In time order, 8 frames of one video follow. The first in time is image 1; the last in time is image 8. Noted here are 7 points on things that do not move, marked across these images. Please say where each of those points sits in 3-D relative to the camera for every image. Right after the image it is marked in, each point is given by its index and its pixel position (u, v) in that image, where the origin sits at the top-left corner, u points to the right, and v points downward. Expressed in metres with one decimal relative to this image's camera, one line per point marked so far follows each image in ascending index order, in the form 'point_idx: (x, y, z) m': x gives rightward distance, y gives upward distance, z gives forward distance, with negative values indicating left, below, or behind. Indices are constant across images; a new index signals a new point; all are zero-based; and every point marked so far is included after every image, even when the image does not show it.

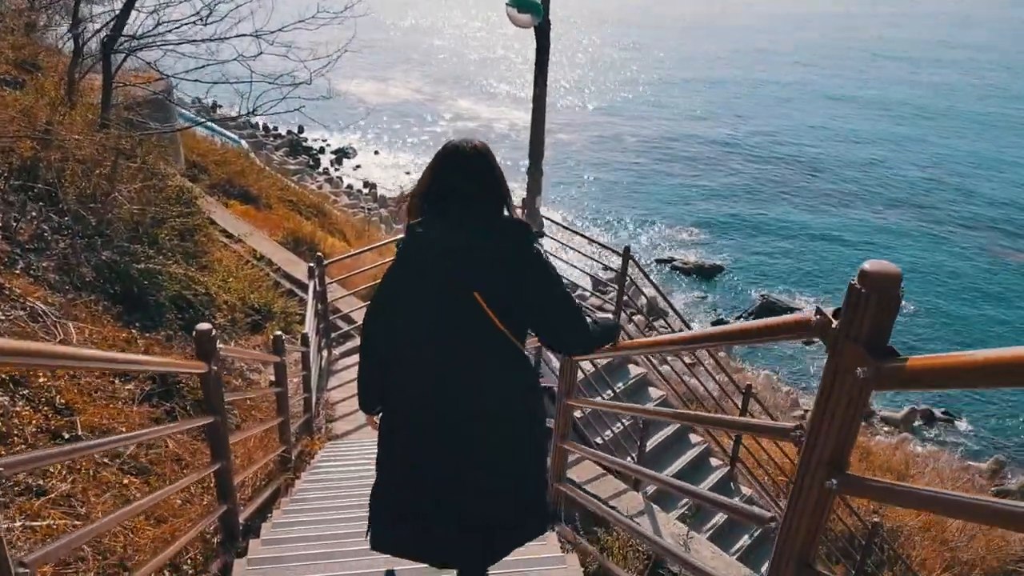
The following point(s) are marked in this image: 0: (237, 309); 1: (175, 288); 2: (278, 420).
0: (-2.9, -0.2, +7.7) m
1: (-3.1, 0.0, +6.7) m
2: (-1.5, -0.8, +4.5) m
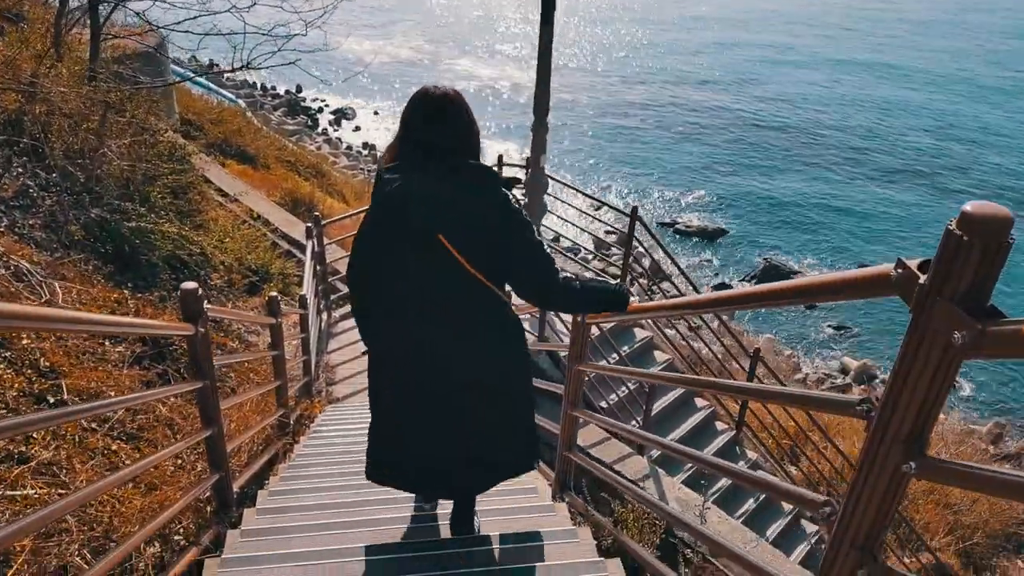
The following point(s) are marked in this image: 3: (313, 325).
0: (-2.8, +0.2, +7.5) m
1: (-3.1, +0.4, +6.5) m
2: (-1.4, -0.6, +4.4) m
3: (-1.9, -0.3, +6.9) m
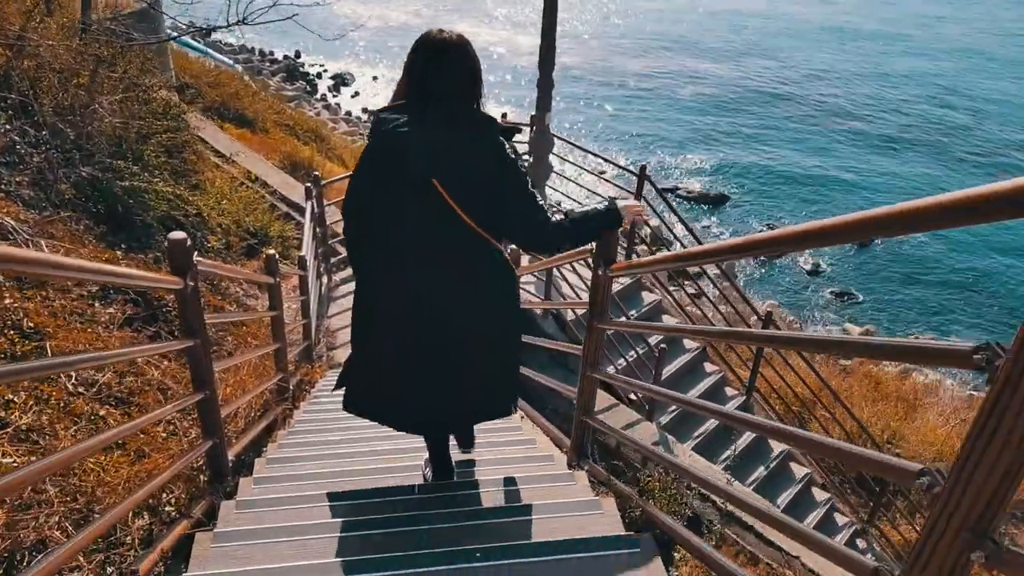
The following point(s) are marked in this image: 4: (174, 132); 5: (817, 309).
0: (-2.8, +0.5, +7.2) m
1: (-3.0, +0.7, +6.3) m
2: (-1.4, -0.3, +4.2) m
3: (-1.8, 0.0, +6.7) m
4: (-3.5, +1.6, +7.6) m
5: (+6.9, -0.5, +16.8) m
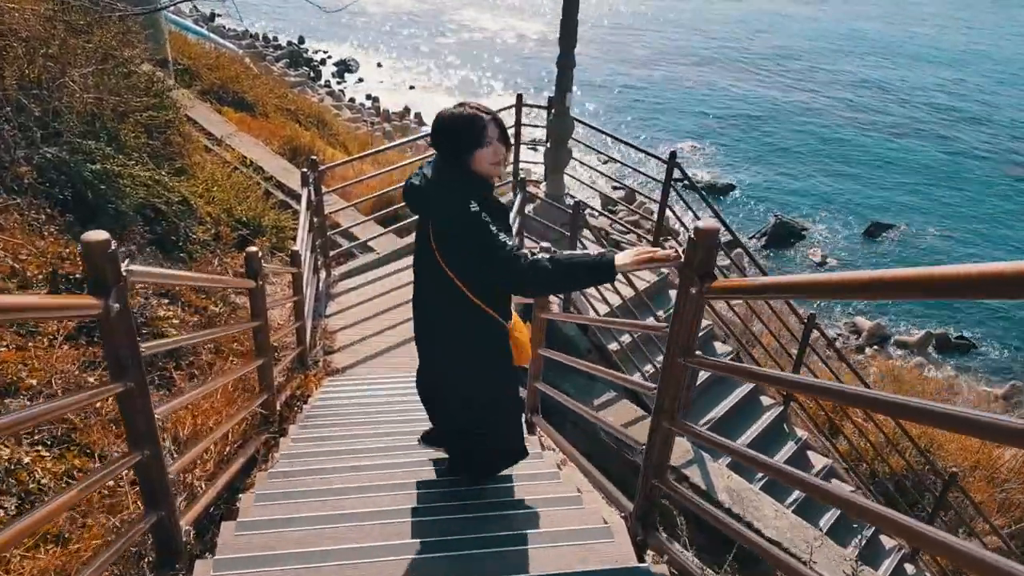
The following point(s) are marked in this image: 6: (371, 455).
0: (-2.6, +0.6, +6.6) m
1: (-2.8, +0.7, +5.6) m
2: (-1.2, -0.4, +3.5) m
3: (-1.7, 0.0, +6.0) m
4: (-3.4, +1.7, +6.9) m
5: (+7.1, -0.4, +16.1) m
6: (-0.7, -0.8, +3.5) m
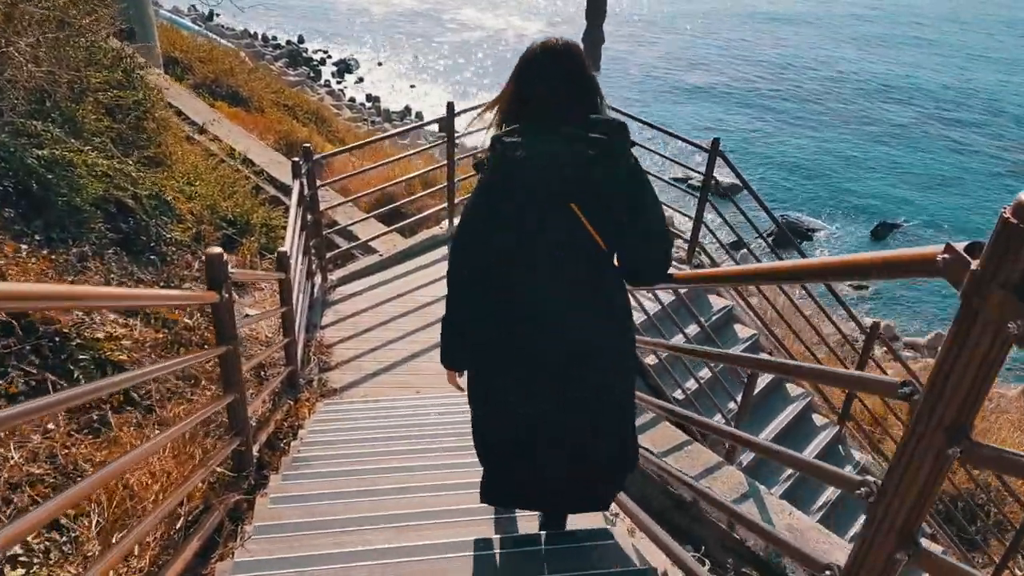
0: (-2.4, +0.5, +5.7) m
1: (-2.7, +0.7, +4.8) m
2: (-1.1, -0.4, +2.7) m
3: (-1.5, 0.0, +5.2) m
4: (-3.2, +1.6, +6.1) m
5: (+7.3, -0.4, +15.3) m
6: (-0.5, -0.9, +2.6) m
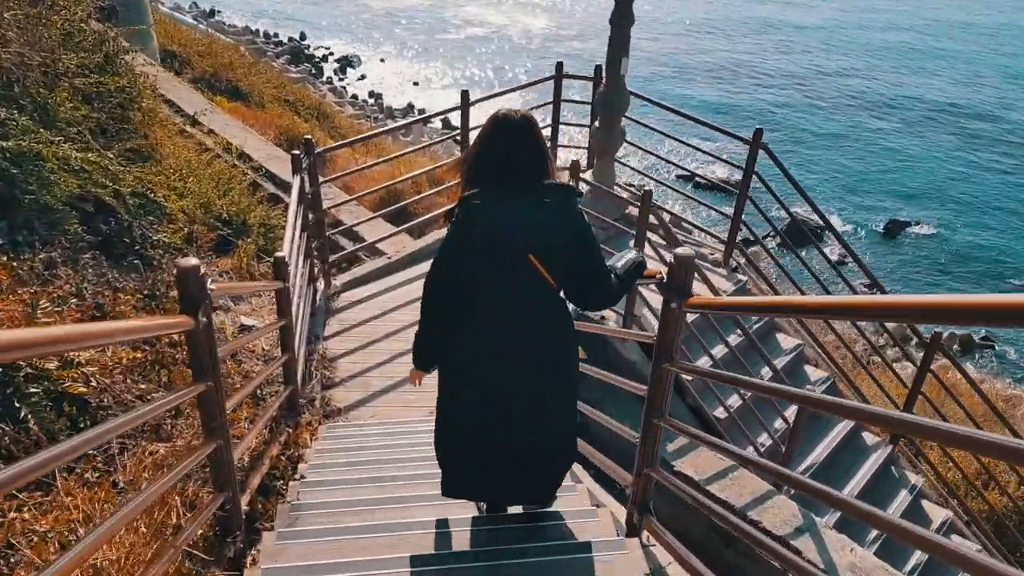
0: (-2.3, +0.5, +5.2) m
1: (-2.5, +0.6, +4.2) m
2: (-0.9, -0.5, +2.1) m
3: (-1.3, -0.1, +4.7) m
4: (-3.0, +1.6, +5.5) m
5: (+7.5, -0.4, +14.7) m
6: (-0.3, -0.9, +2.1) m
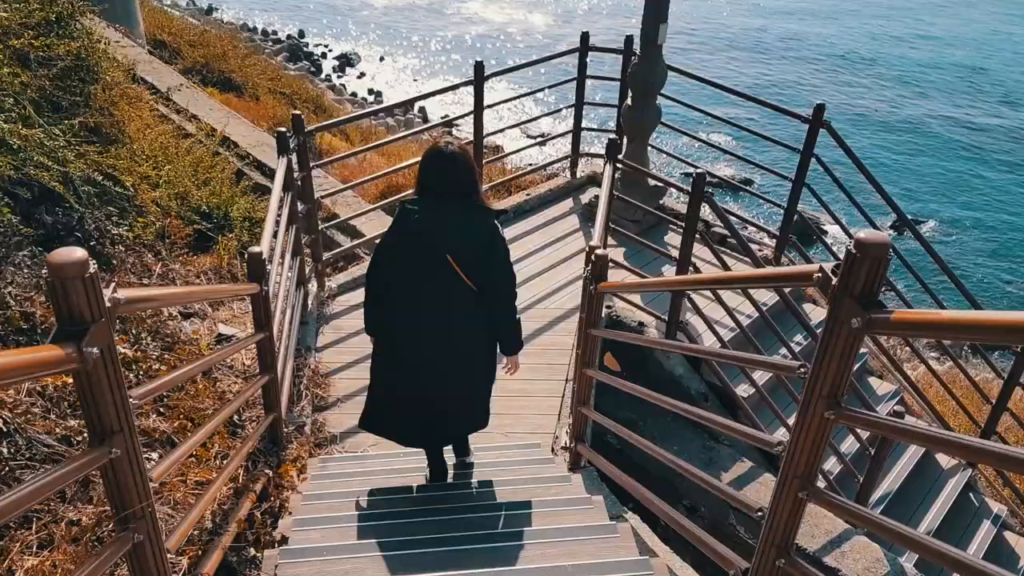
0: (-2.1, +0.5, +4.4) m
1: (-2.4, +0.6, +3.5) m
2: (-0.7, -0.5, +1.4) m
3: (-1.2, -0.1, +3.9) m
4: (-2.9, +1.5, +4.8) m
5: (+7.6, -0.4, +13.9) m
6: (-0.2, -0.9, +1.3) m
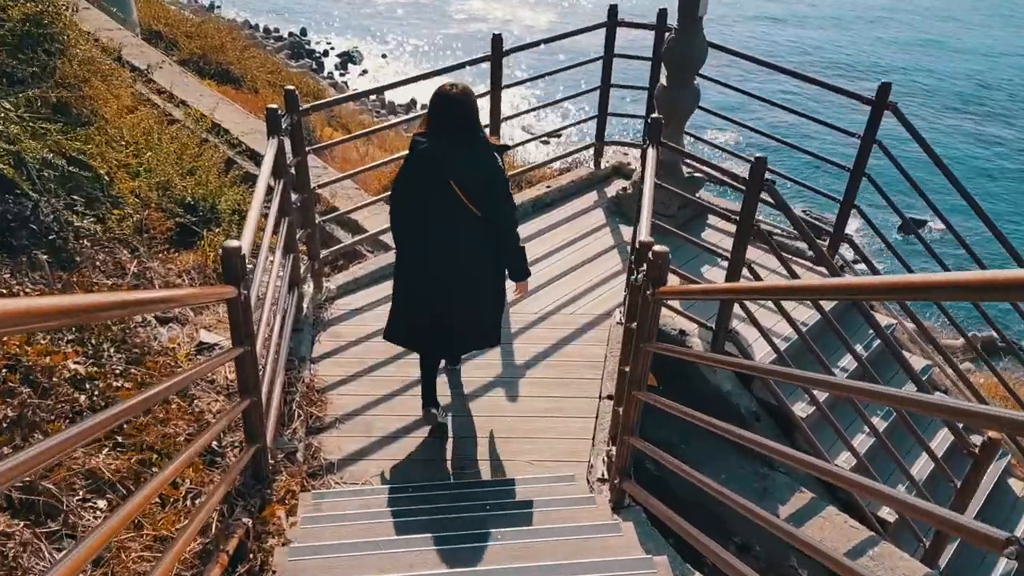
0: (-2.0, +0.5, +3.8) m
1: (-2.2, +0.6, +2.9) m
2: (-0.6, -0.5, +0.8) m
3: (-1.1, -0.1, +3.3) m
4: (-2.7, +1.5, +4.2) m
5: (+7.8, -0.4, +13.4) m
6: (-0.1, -0.9, +0.8) m
